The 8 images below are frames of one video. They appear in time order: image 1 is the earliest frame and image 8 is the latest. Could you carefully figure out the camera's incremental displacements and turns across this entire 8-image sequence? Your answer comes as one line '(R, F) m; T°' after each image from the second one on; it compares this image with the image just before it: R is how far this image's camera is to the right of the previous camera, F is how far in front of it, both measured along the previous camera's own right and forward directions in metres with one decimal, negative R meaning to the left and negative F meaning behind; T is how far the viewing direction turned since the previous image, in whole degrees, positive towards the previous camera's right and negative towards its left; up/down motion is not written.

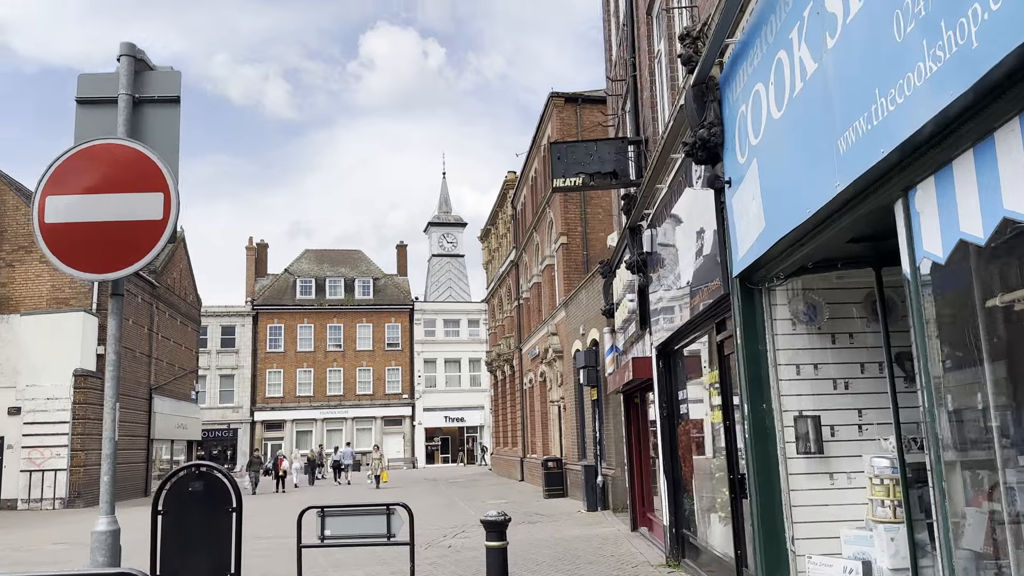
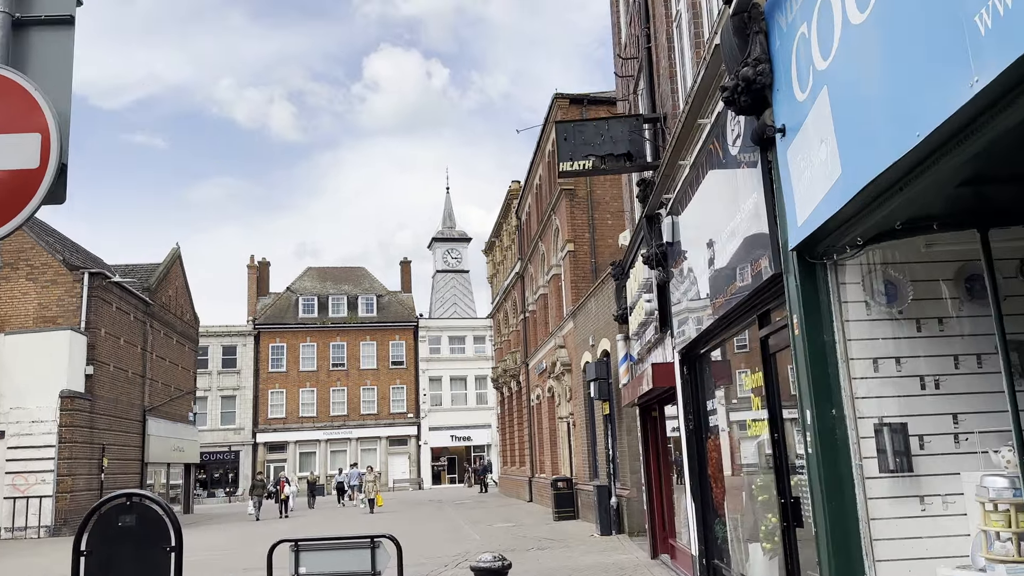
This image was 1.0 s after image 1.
(0.0, +1.2) m; 0°
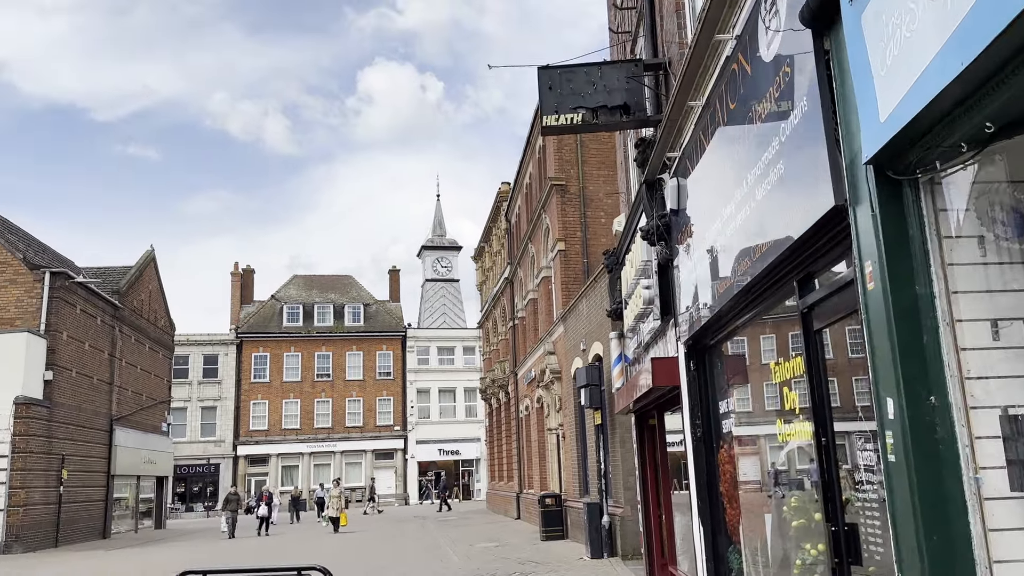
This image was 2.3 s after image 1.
(+0.2, +1.5) m; 0°
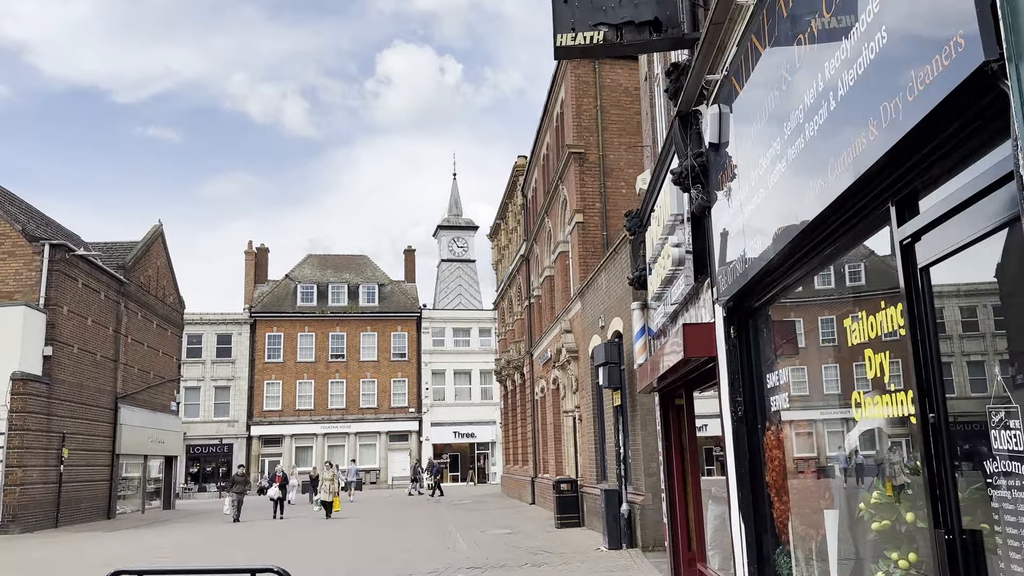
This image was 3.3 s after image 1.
(+0.1, +1.1) m; -1°
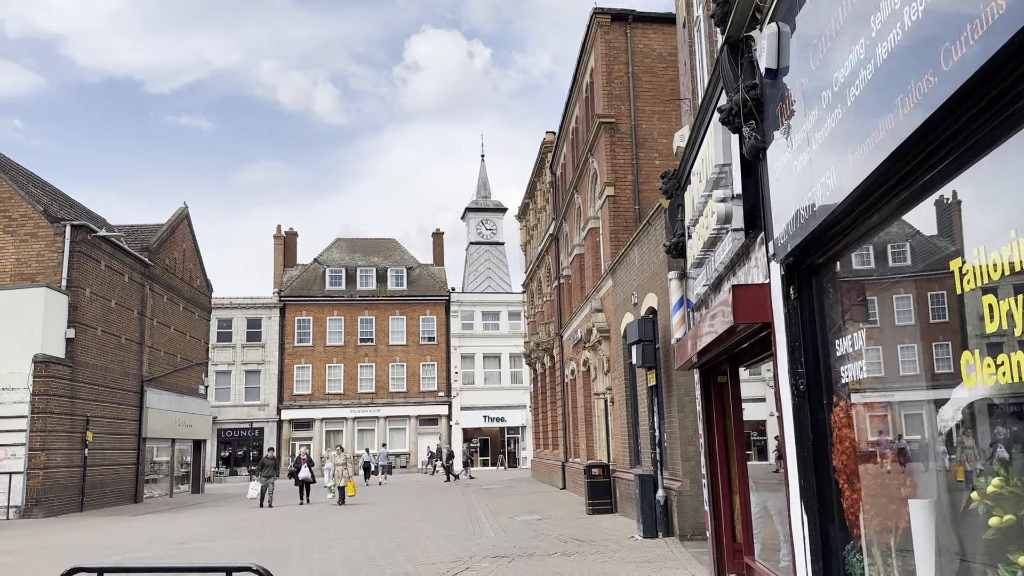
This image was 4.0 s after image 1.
(0.0, +0.8) m; -2°
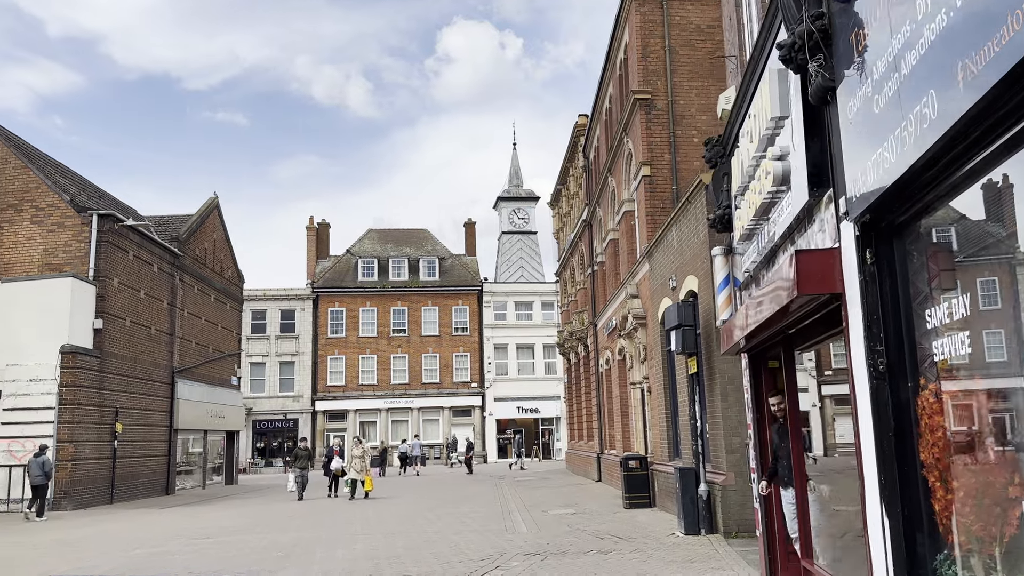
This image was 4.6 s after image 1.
(0.0, +0.7) m; -2°
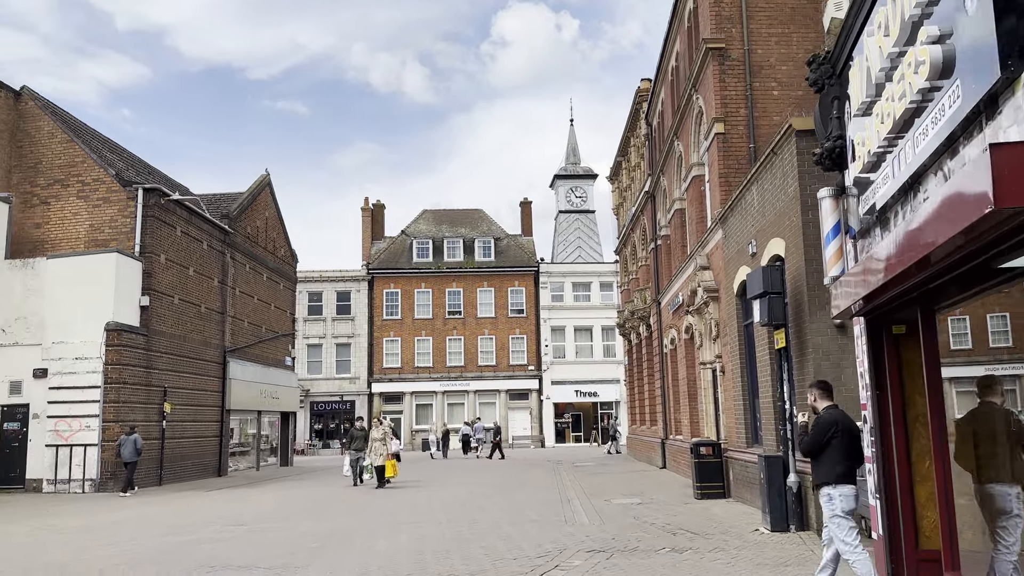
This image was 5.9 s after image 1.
(0.0, +1.4) m; -4°
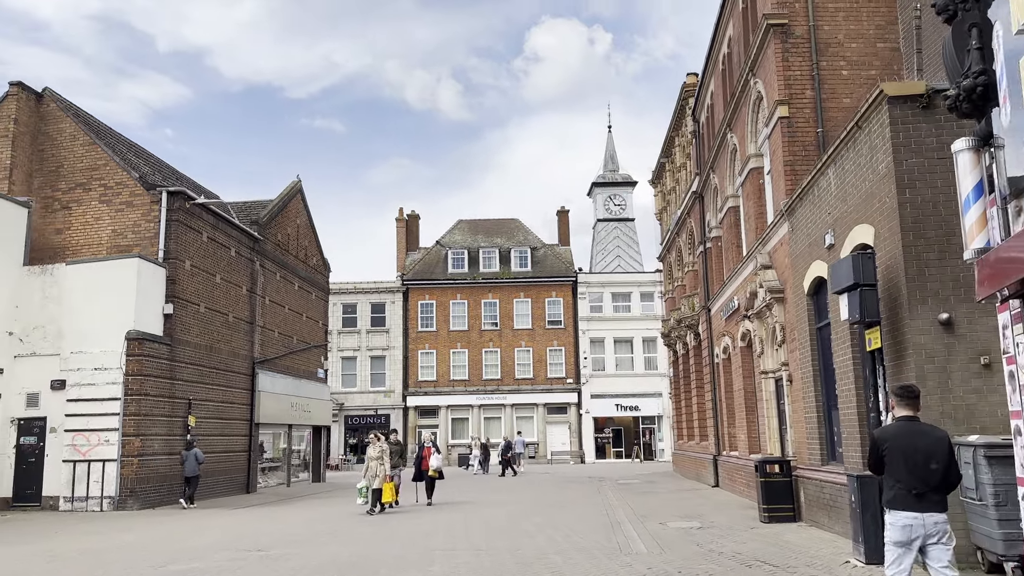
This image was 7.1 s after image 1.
(-0.1, +1.4) m; -2°
